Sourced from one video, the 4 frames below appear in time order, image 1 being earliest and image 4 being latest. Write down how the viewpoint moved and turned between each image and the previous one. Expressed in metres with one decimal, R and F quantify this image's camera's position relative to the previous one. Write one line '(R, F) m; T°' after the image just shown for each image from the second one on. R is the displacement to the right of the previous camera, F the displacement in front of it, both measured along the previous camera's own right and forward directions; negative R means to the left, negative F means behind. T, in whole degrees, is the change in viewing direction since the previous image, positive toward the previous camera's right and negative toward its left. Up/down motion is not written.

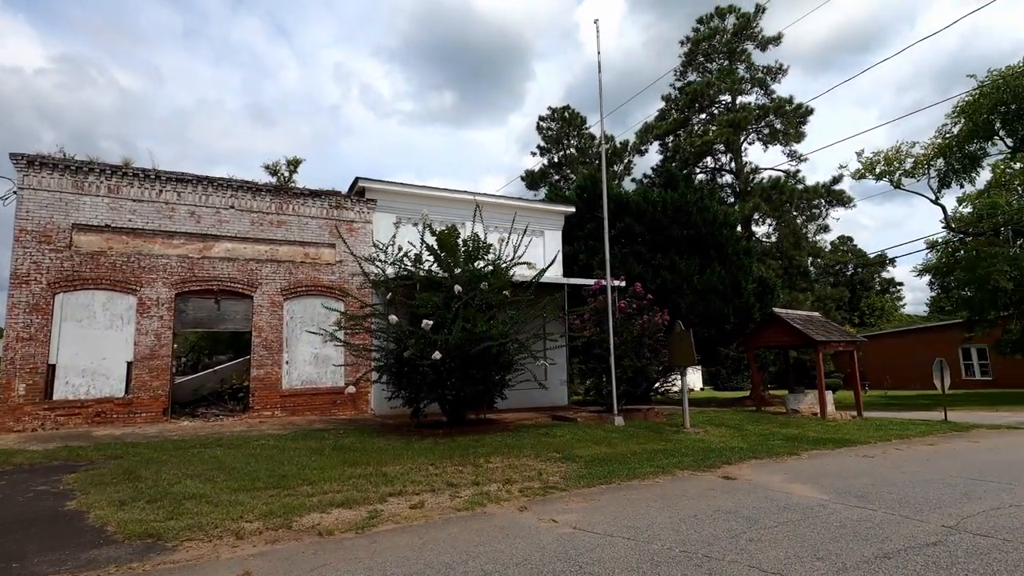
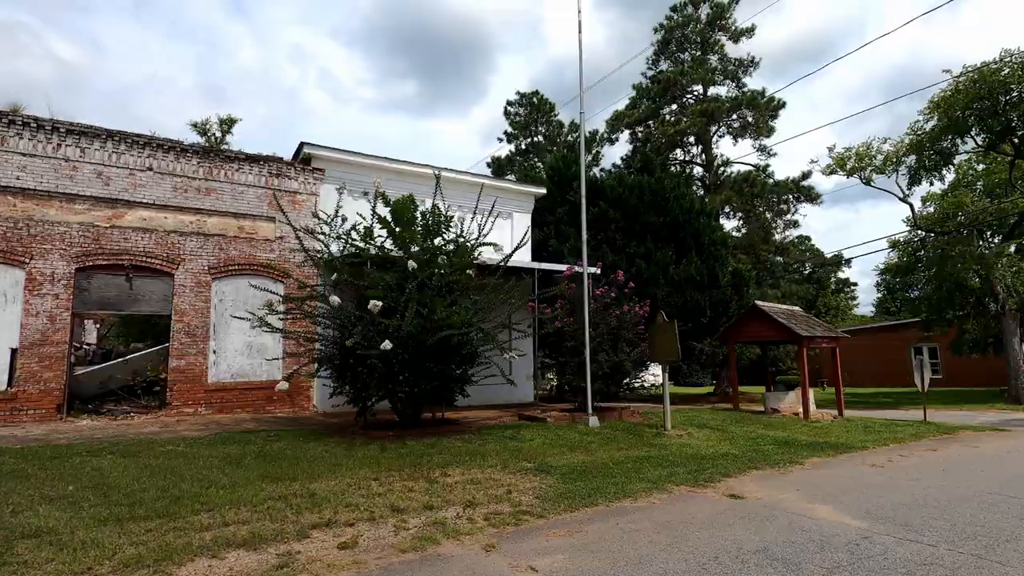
(-0.1, +1.6) m; +4°
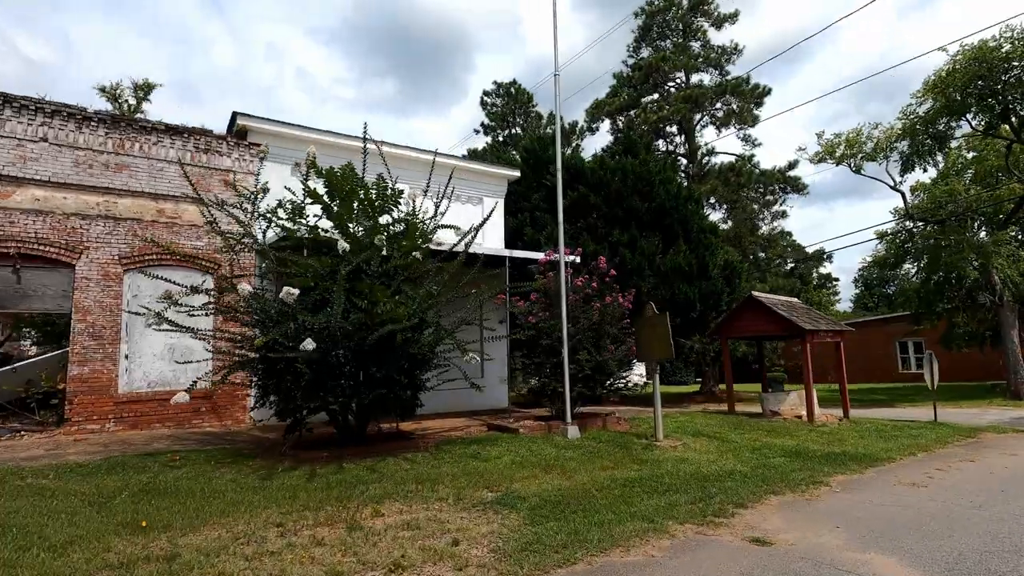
(+0.3, +1.7) m; +2°
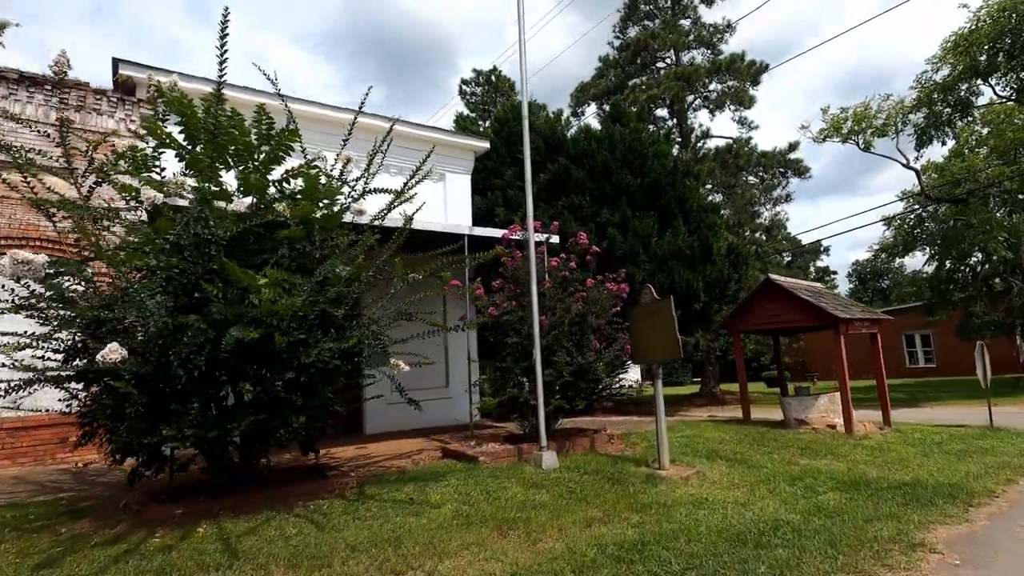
(+0.6, +2.5) m; +1°
